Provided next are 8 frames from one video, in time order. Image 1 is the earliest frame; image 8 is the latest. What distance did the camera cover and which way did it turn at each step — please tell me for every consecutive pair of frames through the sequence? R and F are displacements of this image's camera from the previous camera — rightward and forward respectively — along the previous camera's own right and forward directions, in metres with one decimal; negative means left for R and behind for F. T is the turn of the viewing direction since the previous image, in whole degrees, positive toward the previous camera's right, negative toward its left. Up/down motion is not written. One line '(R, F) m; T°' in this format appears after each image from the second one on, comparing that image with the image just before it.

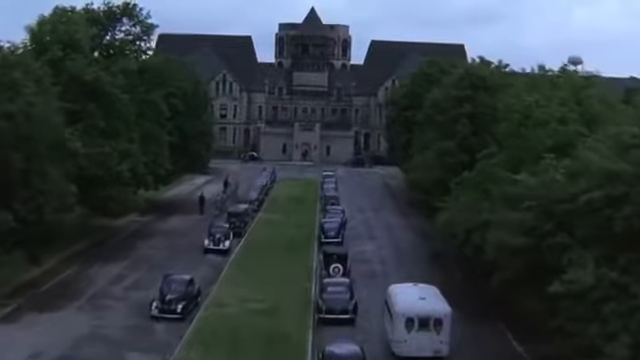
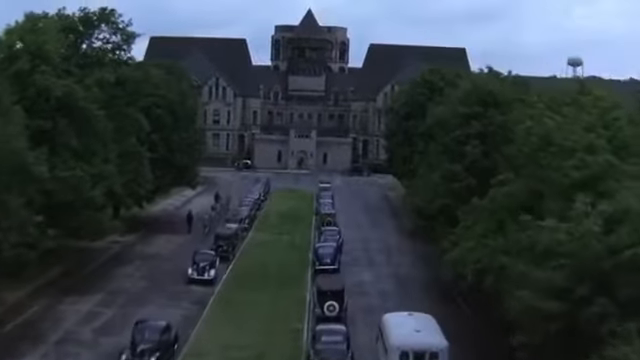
(+0.1, +4.8) m; 0°
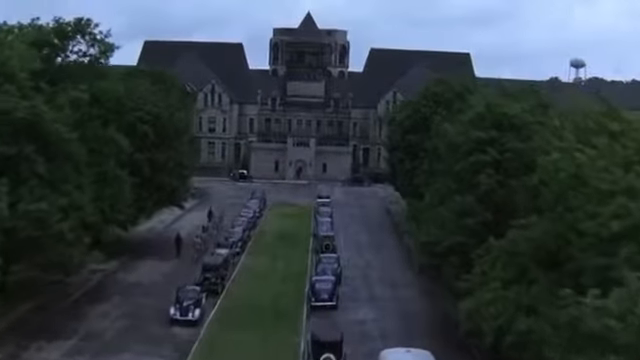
(+0.1, +4.9) m; 0°
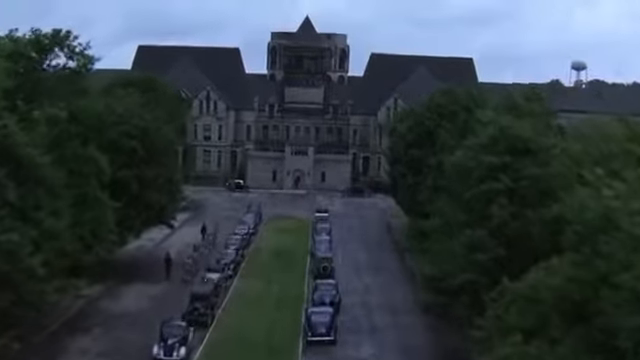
(+0.1, +3.7) m; 0°
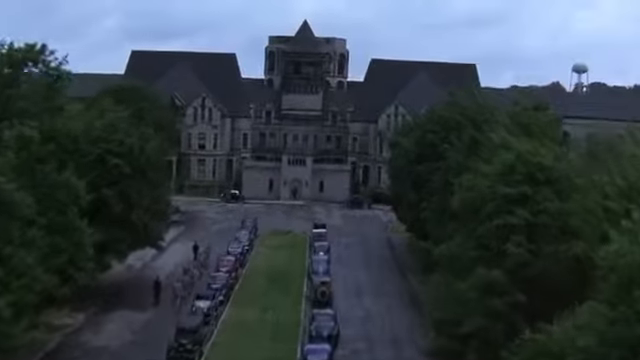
(+0.1, +3.9) m; 0°
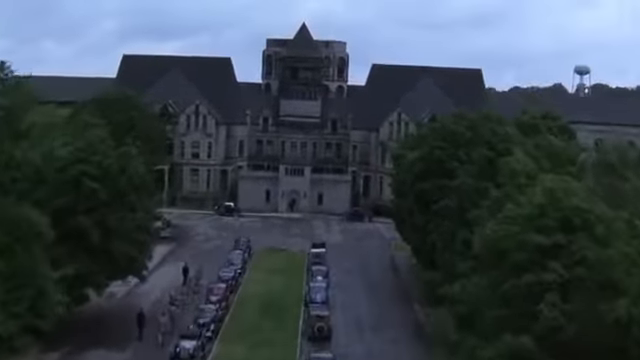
(+0.1, +5.2) m; 0°
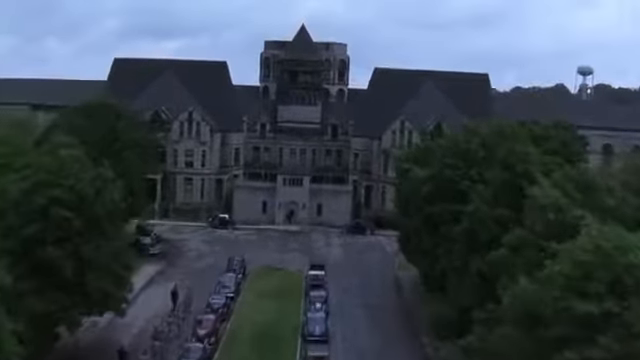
(0.0, +5.5) m; 0°
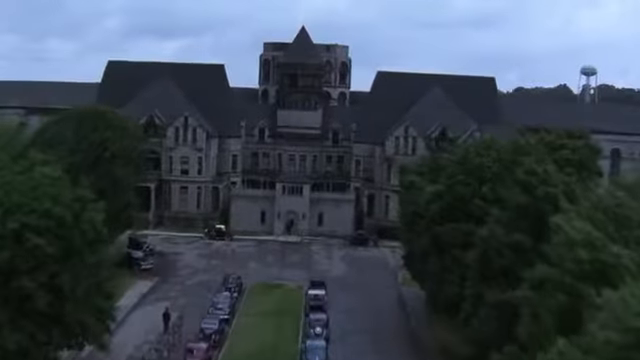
(0.0, +4.2) m; 0°
